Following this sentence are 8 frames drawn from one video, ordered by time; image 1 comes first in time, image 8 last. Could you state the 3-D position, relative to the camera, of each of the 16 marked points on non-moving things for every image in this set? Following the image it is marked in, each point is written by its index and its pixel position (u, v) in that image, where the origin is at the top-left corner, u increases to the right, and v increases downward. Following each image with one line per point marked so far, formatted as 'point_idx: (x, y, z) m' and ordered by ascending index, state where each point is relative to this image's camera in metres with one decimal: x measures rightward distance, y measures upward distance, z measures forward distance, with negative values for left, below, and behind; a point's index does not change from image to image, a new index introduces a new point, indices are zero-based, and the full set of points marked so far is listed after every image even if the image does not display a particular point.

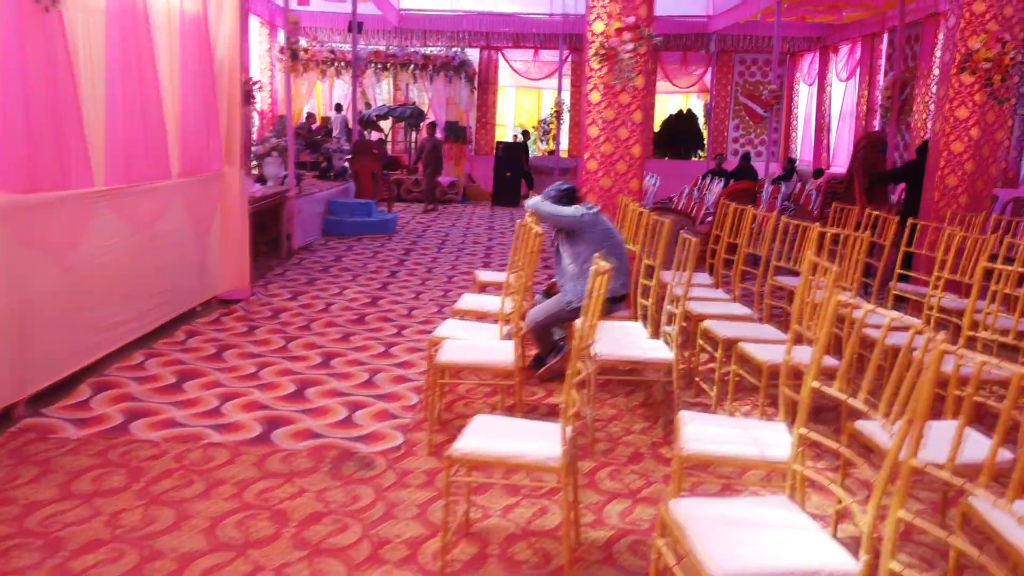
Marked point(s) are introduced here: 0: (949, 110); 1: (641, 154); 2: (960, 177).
0: (+2.9, +1.2, +5.8) m
1: (+0.9, +0.9, +5.8) m
2: (+3.0, +0.7, +5.8) m
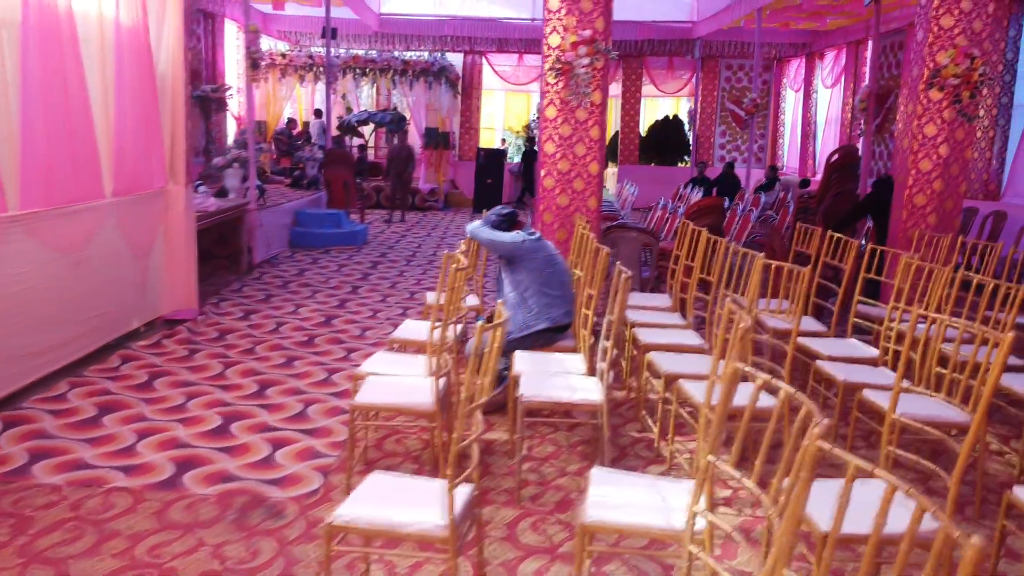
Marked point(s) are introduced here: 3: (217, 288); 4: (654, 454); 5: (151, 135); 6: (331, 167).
0: (+2.6, +1.0, +5.6) m
1: (+0.6, +0.7, +5.6) m
2: (+2.7, +0.6, +5.6) m
3: (-2.4, 0.0, +7.2) m
4: (+0.6, -0.7, +3.9) m
5: (-2.2, +0.9, +5.4) m
6: (-2.2, +1.4, +10.5) m
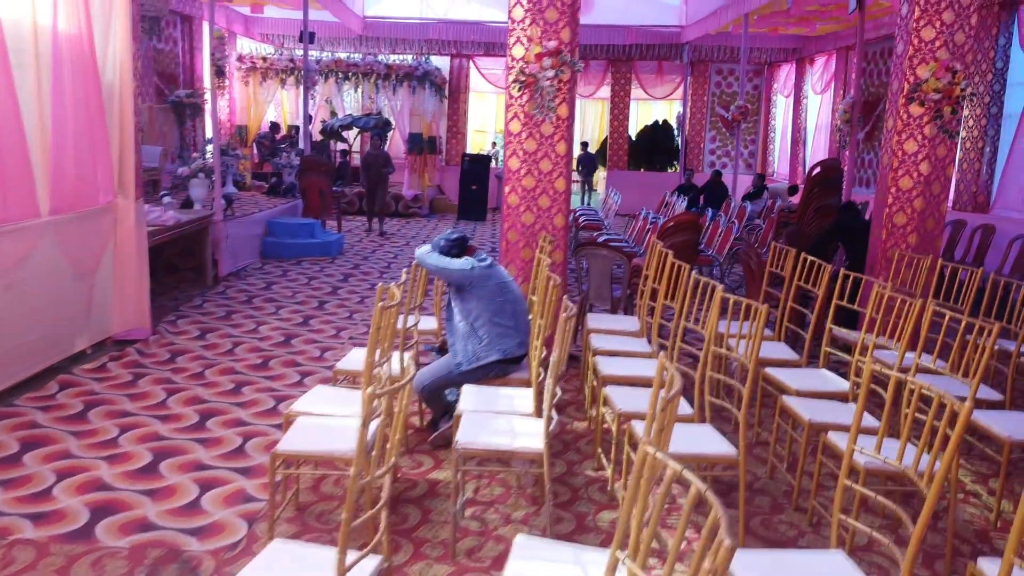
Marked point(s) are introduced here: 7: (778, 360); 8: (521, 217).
0: (+2.3, +0.9, +5.4) m
1: (+0.3, +0.6, +5.4) m
2: (+2.4, +0.4, +5.4) m
3: (-2.6, -0.1, +7.0) m
4: (+0.4, -0.9, +3.7) m
5: (-2.4, +0.8, +5.2) m
6: (-2.4, +1.3, +10.2) m
7: (+1.4, -0.4, +4.6) m
8: (+0.1, +0.4, +5.4) m
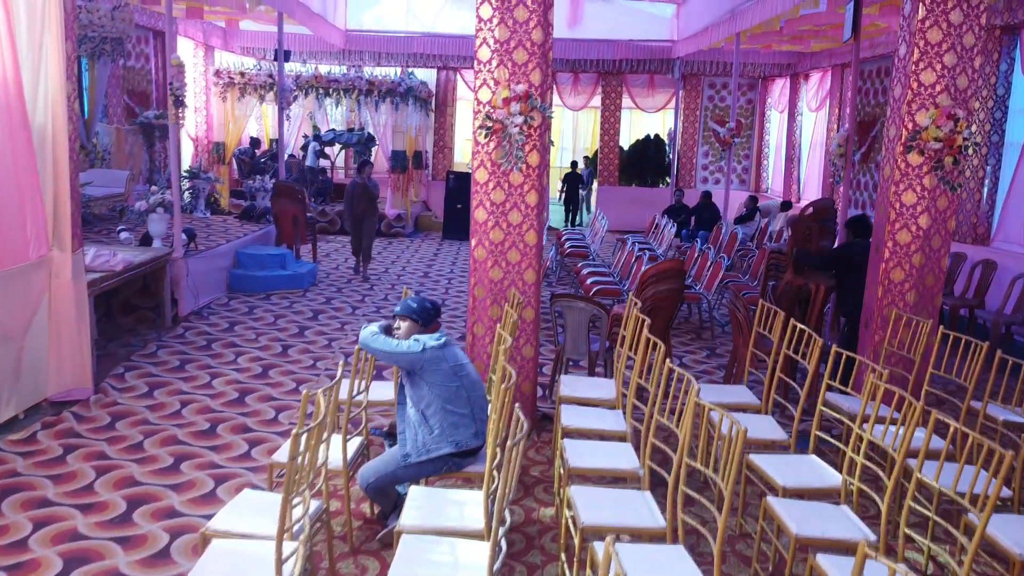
0: (+2.2, +0.5, +5.0) m
1: (+0.1, +0.3, +5.0) m
2: (+2.2, +0.1, +5.0) m
3: (-2.8, -0.5, +6.6) m
4: (+0.2, -1.2, +3.3) m
5: (-2.6, +0.5, +4.8) m
6: (-2.6, +1.0, +9.8) m
7: (+1.2, -0.7, +4.2) m
8: (-0.1, +0.1, +5.0) m
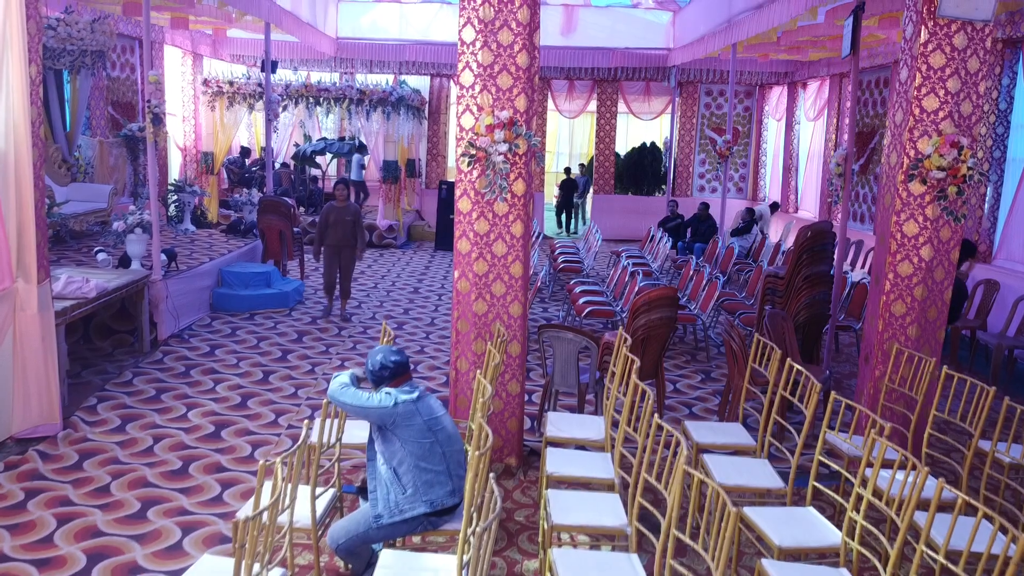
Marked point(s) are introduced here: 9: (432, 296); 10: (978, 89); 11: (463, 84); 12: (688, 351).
0: (+2.1, +0.3, +4.8) m
1: (+0.1, +0.1, +4.8) m
2: (+2.2, -0.1, +4.8) m
3: (-2.9, -0.7, +6.3) m
4: (+0.1, -1.4, +3.0) m
5: (-2.7, +0.3, +4.5) m
6: (-2.7, +0.8, +9.6) m
7: (+1.1, -0.9, +4.0) m
8: (-0.2, -0.1, +4.8) m
9: (-0.9, -0.1, +10.1) m
10: (+2.4, +1.0, +4.6) m
11: (-0.3, +1.1, +4.6) m
12: (+1.6, -0.6, +8.1) m
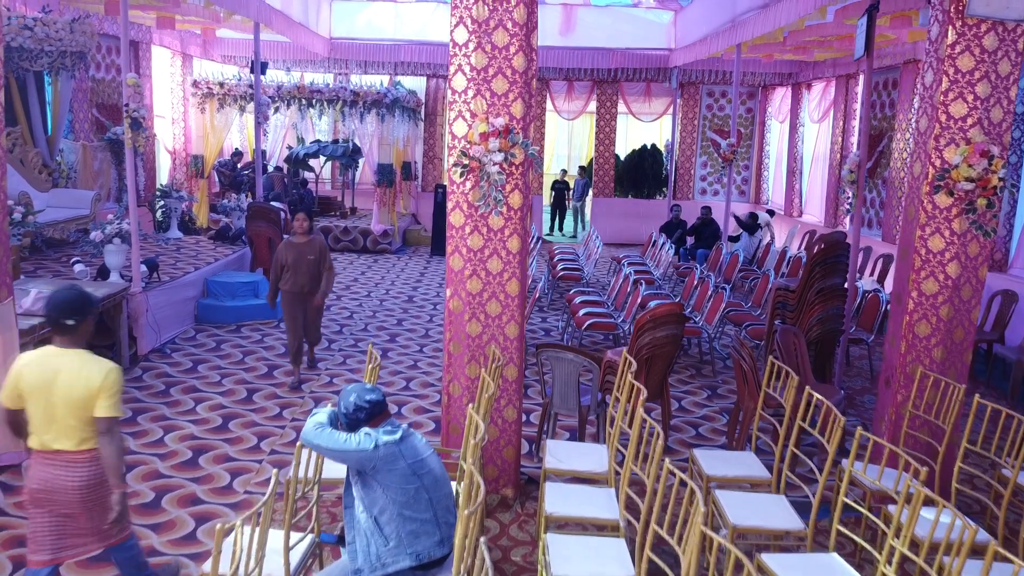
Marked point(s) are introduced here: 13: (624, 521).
0: (+2.1, +0.3, +4.5) m
1: (0.0, 0.0, +4.5) m
2: (+2.1, -0.2, +4.5) m
3: (-2.9, -0.8, +6.0) m
4: (+0.1, -1.5, +2.7) m
5: (-2.7, +0.2, +4.2) m
6: (-2.7, +0.7, +9.3) m
7: (+1.1, -1.0, +3.7) m
8: (-0.2, -0.2, +4.5) m
9: (-0.9, -0.2, +9.8) m
10: (+2.4, +0.9, +4.2) m
11: (-0.3, +1.0, +4.3) m
12: (+1.6, -0.7, +7.7) m
13: (+0.5, -1.0, +3.7) m
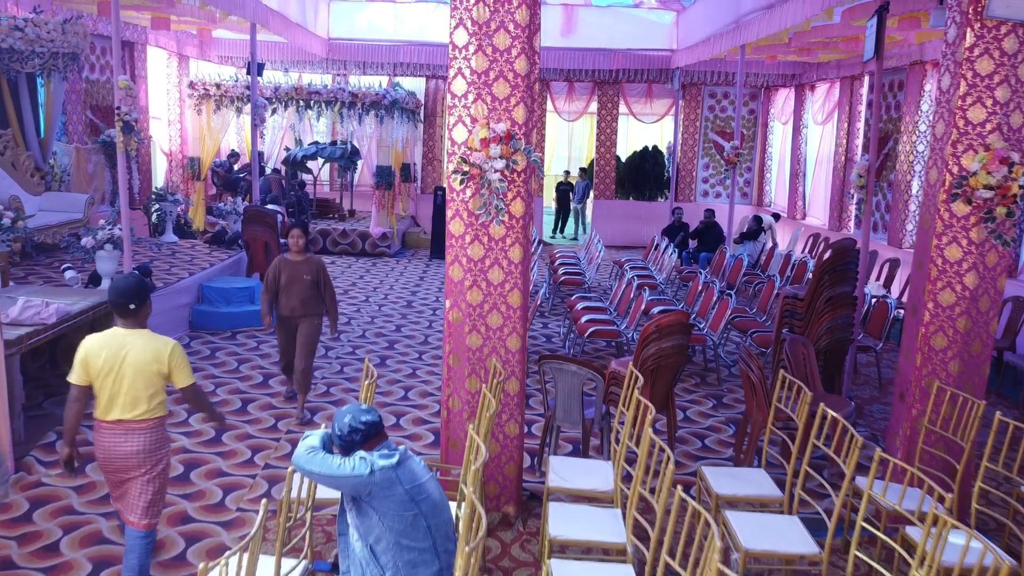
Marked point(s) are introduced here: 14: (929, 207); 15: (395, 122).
0: (+2.1, +0.2, +4.3) m
1: (0.0, -0.1, +4.3) m
2: (+2.2, -0.2, +4.3) m
3: (-2.9, -0.8, +5.9) m
4: (+0.1, -1.6, +2.6) m
5: (-2.7, +0.1, +4.1) m
6: (-2.7, +0.6, +9.1) m
7: (+1.1, -1.1, +3.5) m
8: (-0.2, -0.2, +4.3) m
9: (-0.9, -0.2, +9.6) m
10: (+2.4, +0.9, +4.1) m
11: (-0.3, +0.9, +4.1) m
12: (+1.6, -0.7, +7.6) m
13: (+0.5, -1.0, +3.5) m
14: (+2.1, +0.4, +4.4) m
15: (-1.8, +2.5, +13.4) m
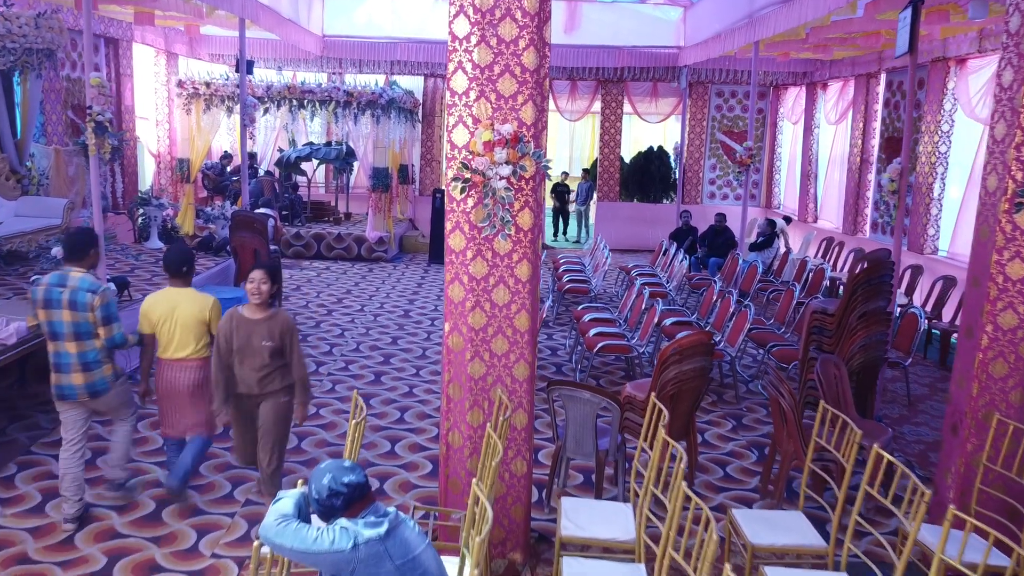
0: (+2.1, +0.1, +3.8) m
1: (+0.1, -0.2, +3.8) m
2: (+2.2, -0.3, +3.9) m
3: (-2.9, -0.9, +5.4) m
4: (+0.2, -1.6, +2.1) m
5: (-2.7, 0.0, +3.6) m
6: (-2.7, +0.5, +8.6) m
7: (+1.1, -1.2, +3.0) m
8: (-0.2, -0.3, +3.9) m
9: (-0.9, -0.3, +9.1) m
10: (+2.4, +0.8, +3.6) m
11: (-0.2, +0.8, +3.7) m
12: (+1.6, -0.8, +7.1) m
13: (+0.5, -1.1, +3.0) m
14: (+2.1, +0.3, +3.9) m
15: (-1.8, +2.4, +12.9) m
